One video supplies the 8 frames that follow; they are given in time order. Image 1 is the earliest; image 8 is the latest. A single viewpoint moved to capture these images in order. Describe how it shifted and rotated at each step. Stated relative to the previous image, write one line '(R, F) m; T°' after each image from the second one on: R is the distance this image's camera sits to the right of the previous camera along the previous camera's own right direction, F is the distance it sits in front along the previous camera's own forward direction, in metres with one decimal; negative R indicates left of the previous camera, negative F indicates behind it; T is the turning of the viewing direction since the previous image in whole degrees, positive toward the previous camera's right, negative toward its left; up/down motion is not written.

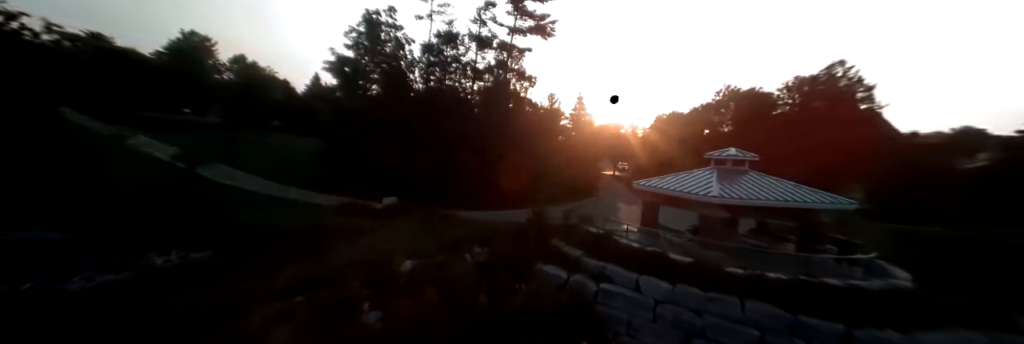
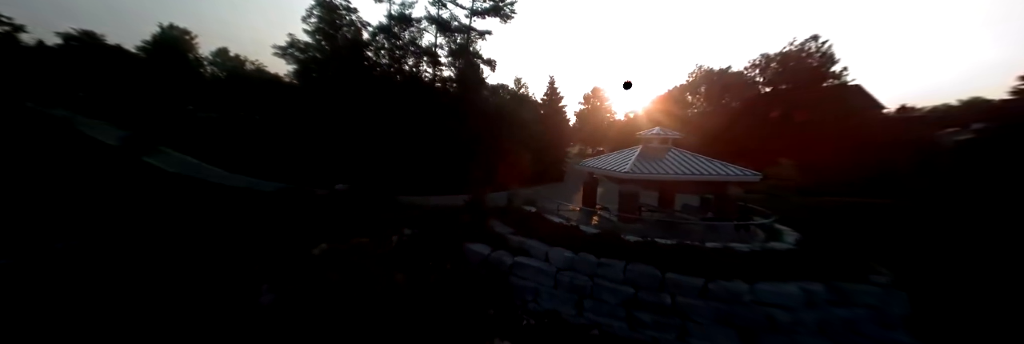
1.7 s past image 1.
(+1.2, -0.3) m; +3°
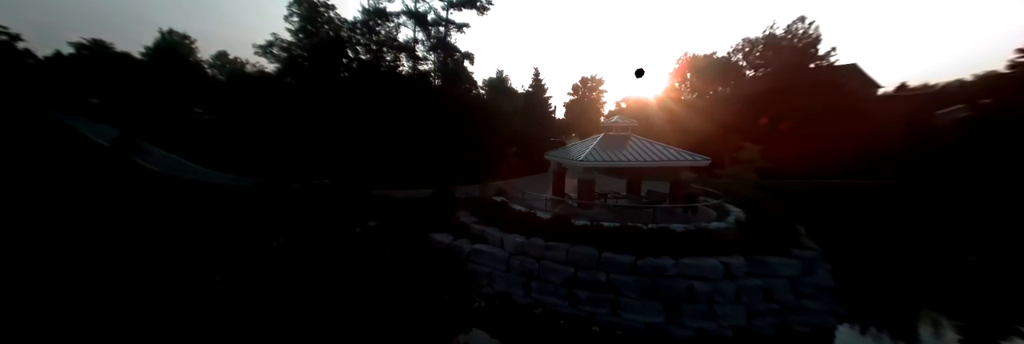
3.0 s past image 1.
(+0.7, -0.2) m; +1°
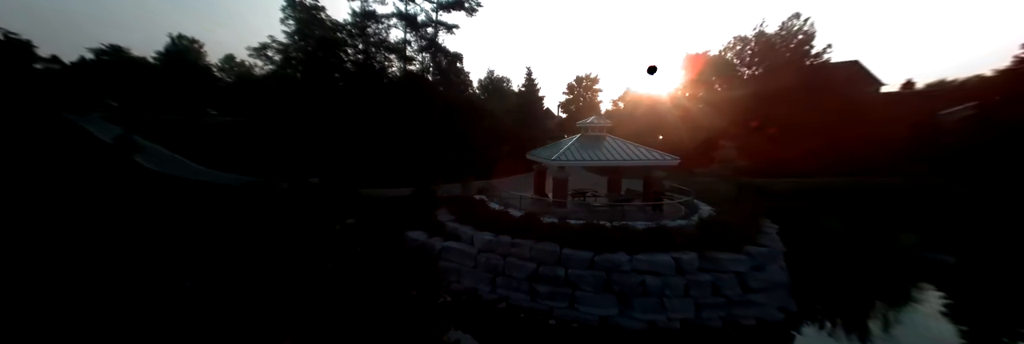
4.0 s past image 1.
(+0.5, -0.2) m; 0°
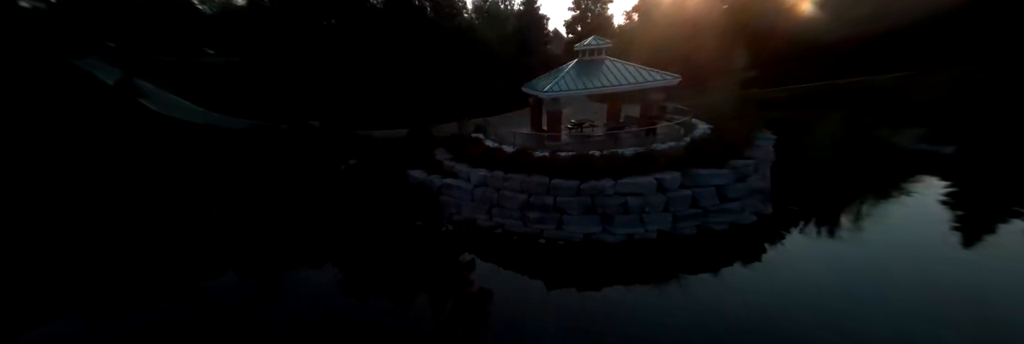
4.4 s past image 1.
(+0.3, -0.1) m; -2°
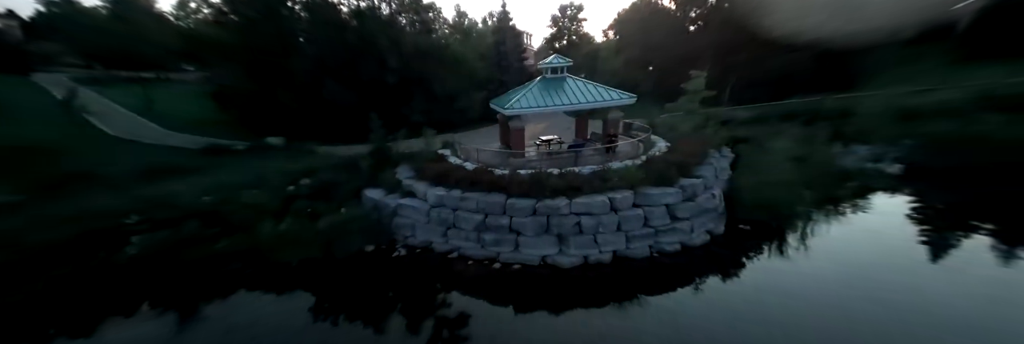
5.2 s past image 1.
(+0.4, +0.2) m; +3°
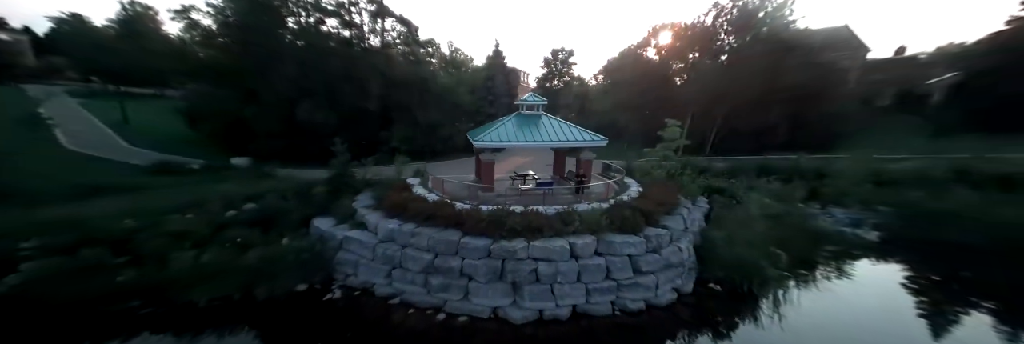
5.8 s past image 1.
(+0.5, +0.4) m; +2°
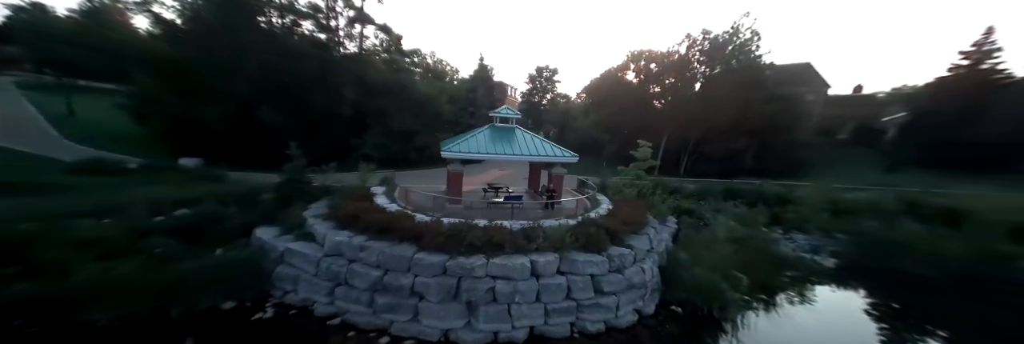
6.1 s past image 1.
(+0.3, +0.2) m; +4°
